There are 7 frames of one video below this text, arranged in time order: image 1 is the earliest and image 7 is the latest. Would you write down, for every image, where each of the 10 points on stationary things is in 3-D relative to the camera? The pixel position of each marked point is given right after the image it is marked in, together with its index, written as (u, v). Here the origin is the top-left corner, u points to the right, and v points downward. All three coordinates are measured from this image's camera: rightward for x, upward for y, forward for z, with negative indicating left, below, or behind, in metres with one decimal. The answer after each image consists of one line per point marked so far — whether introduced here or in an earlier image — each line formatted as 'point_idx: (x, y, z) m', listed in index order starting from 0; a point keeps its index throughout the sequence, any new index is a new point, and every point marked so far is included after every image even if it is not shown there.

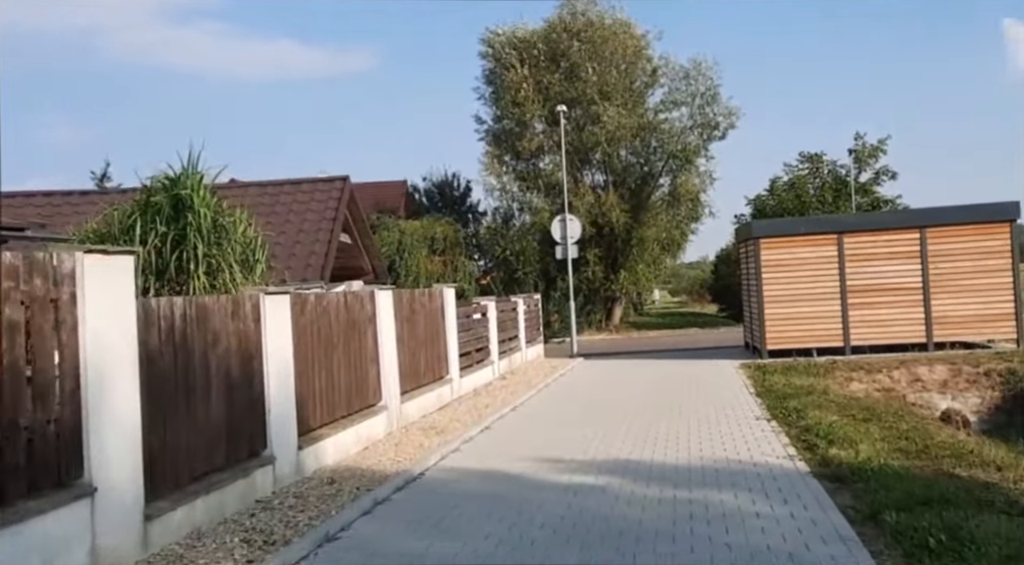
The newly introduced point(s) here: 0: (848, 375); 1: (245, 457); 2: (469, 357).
0: (+6.1, -1.7, +16.0) m
1: (-2.2, -1.5, +7.3) m
2: (-0.8, -1.4, +15.9) m
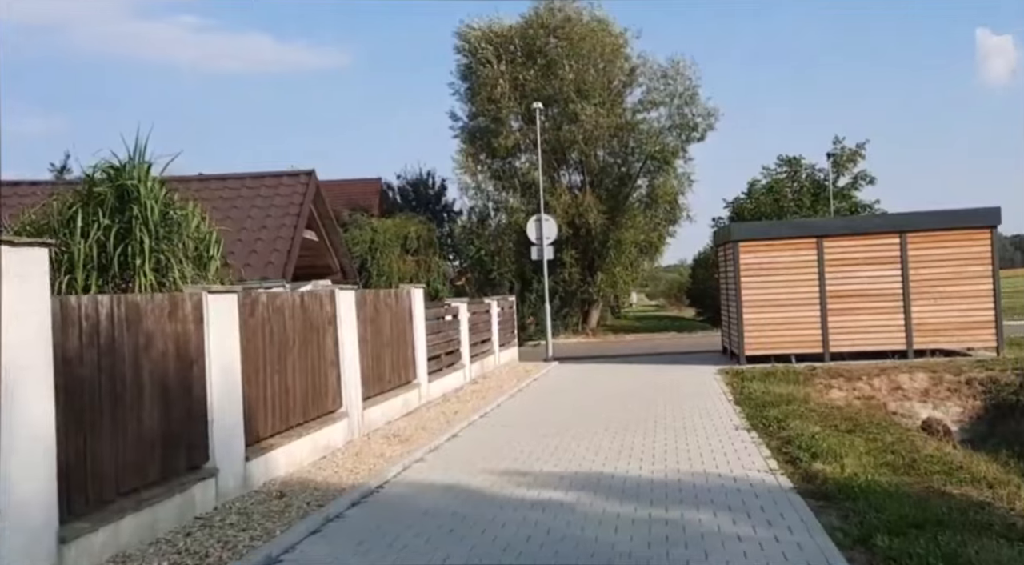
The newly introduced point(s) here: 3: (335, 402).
0: (+5.6, -1.8, +15.6) m
1: (-2.5, -1.4, +6.7) m
2: (-1.3, -1.4, +15.3) m
3: (-2.0, -1.4, +10.1) m
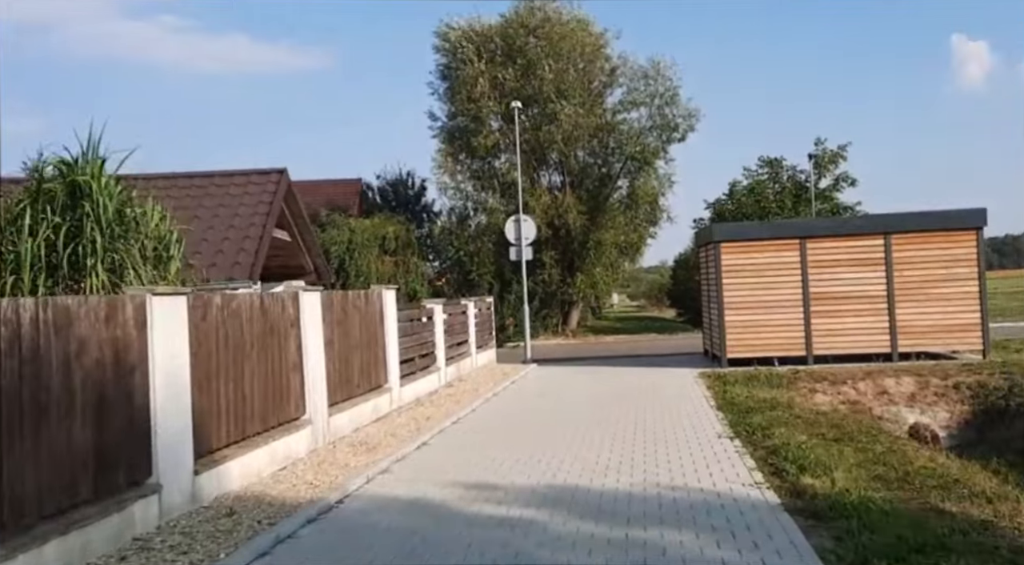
0: (+5.2, -1.8, +15.2) m
1: (-2.8, -1.4, +6.2) m
2: (-1.7, -1.4, +14.8) m
3: (-2.3, -1.4, +9.6) m
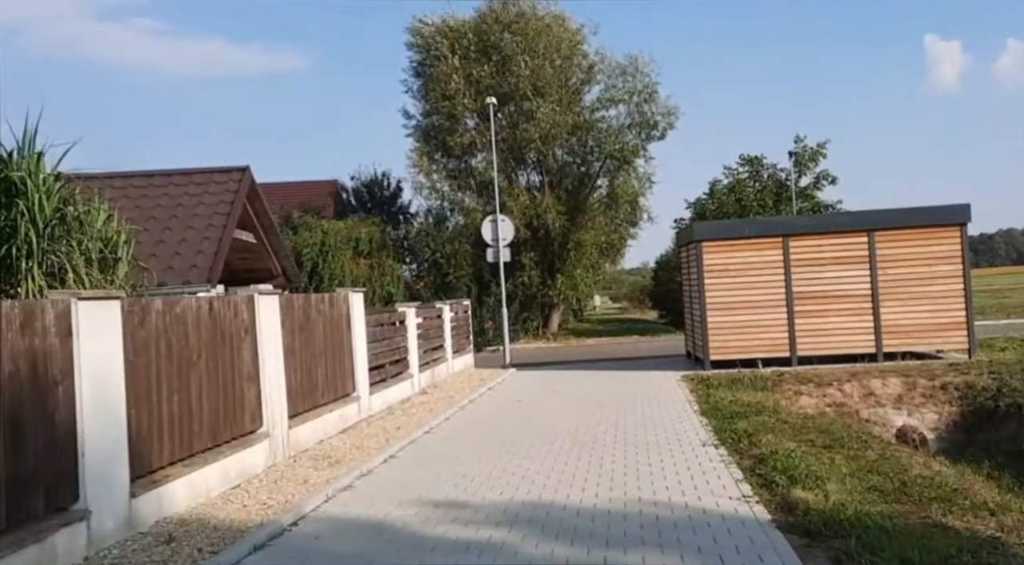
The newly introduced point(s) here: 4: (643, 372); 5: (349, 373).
0: (+4.8, -1.8, +14.7) m
1: (-3.0, -1.5, +5.5) m
2: (-2.1, -1.4, +14.2) m
3: (-2.6, -1.4, +9.0) m
4: (+3.0, -2.0, +19.9) m
5: (-2.3, -1.3, +12.2) m
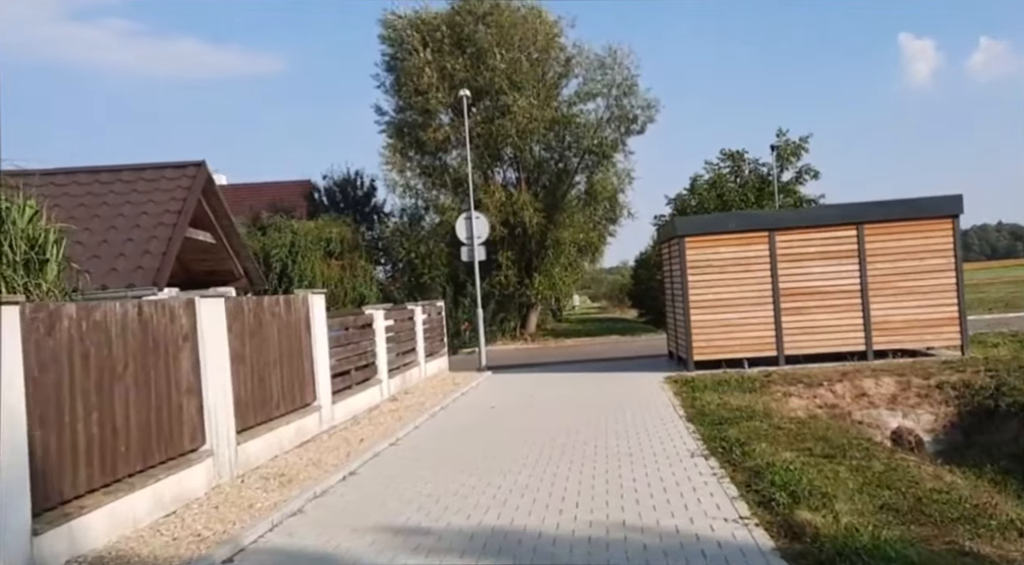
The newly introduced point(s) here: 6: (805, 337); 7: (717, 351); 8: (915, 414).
0: (+4.4, -1.7, +14.0) m
1: (-3.2, -1.5, +4.6) m
2: (-2.5, -1.4, +13.3) m
3: (-2.9, -1.4, +8.1) m
4: (+2.4, -2.0, +19.2) m
5: (-2.6, -1.3, +11.3) m
6: (+5.8, -1.1, +17.3) m
7: (+4.1, -1.4, +17.6) m
8: (+6.2, -2.0, +13.4) m
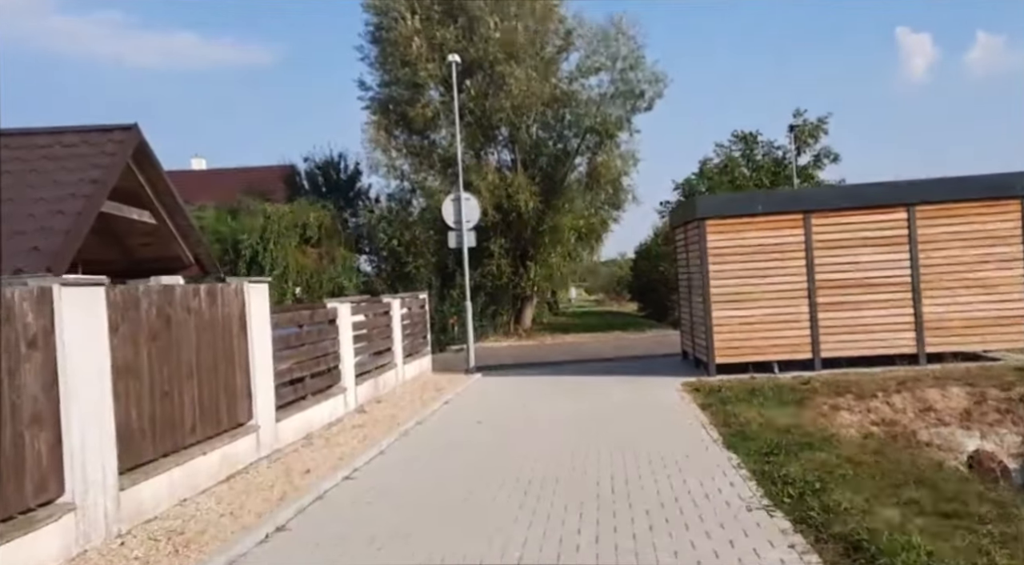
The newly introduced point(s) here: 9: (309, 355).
0: (+4.3, -1.6, +11.6) m
1: (-3.2, -1.4, +2.2) m
2: (-2.6, -1.3, +10.8) m
3: (-3.0, -1.3, +5.6) m
4: (+2.3, -1.8, +16.7) m
5: (-2.7, -1.1, +8.8) m
6: (+5.7, -0.9, +14.9) m
7: (+4.0, -1.2, +15.2) m
8: (+6.1, -1.9, +11.0) m
9: (-2.6, -0.9, +11.0) m
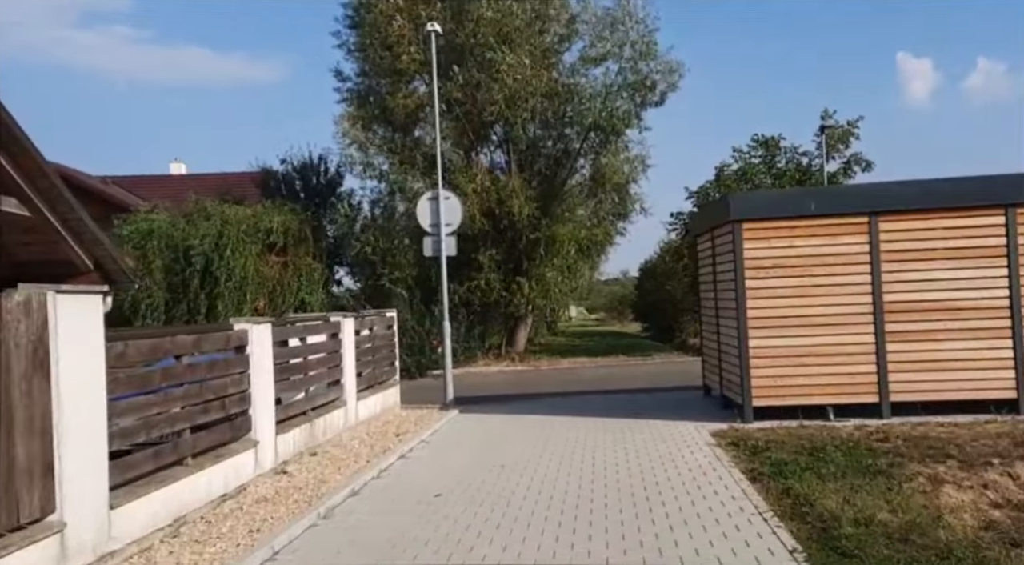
0: (+4.0, -1.8, +8.2) m
1: (-3.5, -1.3, -1.2) m
2: (-2.8, -1.4, +7.5) m
3: (-3.3, -1.3, +2.3) m
4: (+2.0, -2.1, +13.4) m
5: (-3.0, -1.2, +5.5) m
6: (+5.4, -1.2, +11.6) m
7: (+3.7, -1.5, +11.8) m
8: (+5.8, -2.1, +7.7) m
9: (-2.8, -1.0, +7.7) m
